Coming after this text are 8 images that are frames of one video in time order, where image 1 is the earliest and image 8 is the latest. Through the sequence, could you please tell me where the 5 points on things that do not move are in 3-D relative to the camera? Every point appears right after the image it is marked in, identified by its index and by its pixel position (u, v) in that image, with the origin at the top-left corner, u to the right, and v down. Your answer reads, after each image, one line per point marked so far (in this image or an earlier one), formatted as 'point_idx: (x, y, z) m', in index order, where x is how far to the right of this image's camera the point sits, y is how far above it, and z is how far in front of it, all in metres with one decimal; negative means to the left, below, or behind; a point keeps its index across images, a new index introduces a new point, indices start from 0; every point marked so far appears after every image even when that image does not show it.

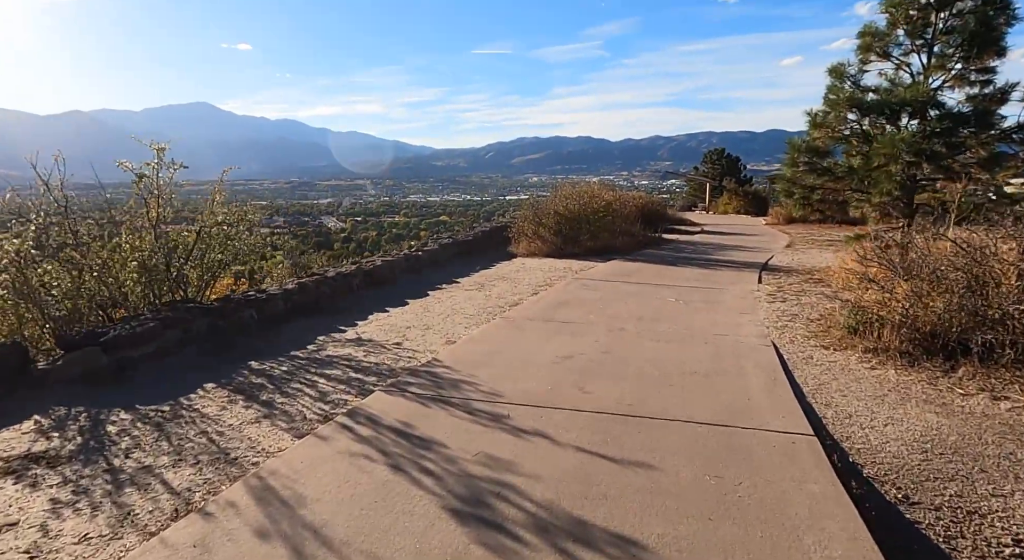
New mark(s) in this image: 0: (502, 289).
0: (-0.1, -0.1, +8.2) m
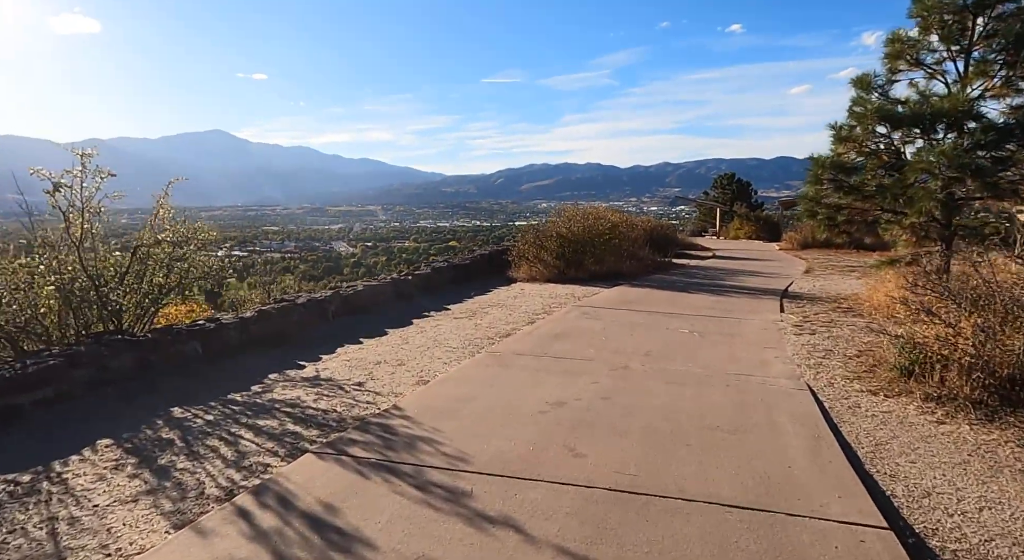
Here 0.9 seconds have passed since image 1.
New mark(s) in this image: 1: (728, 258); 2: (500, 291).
0: (-0.2, -0.4, +7.4) m
1: (+5.2, +0.5, +15.1) m
2: (-0.2, -0.2, +9.7) m
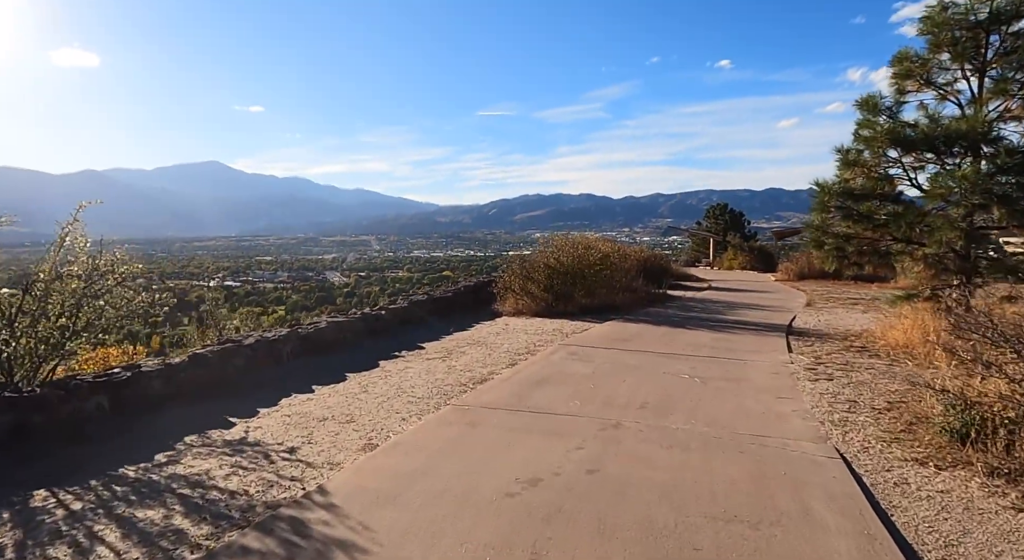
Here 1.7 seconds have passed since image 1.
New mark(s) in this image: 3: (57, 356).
0: (-0.4, -0.8, +6.6) m
1: (+4.9, -0.2, +14.4) m
2: (-0.4, -0.7, +8.9) m
3: (-3.1, -0.5, +4.4) m
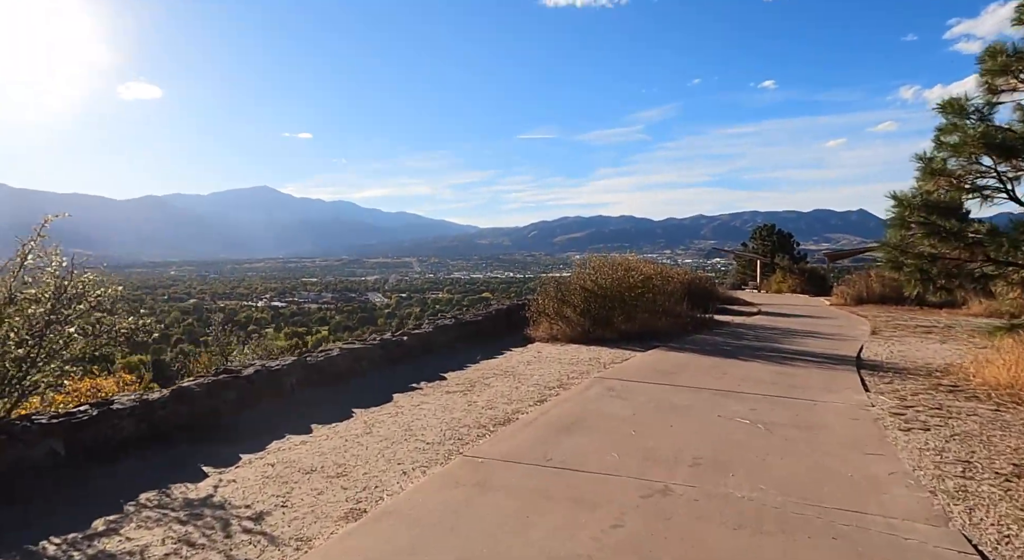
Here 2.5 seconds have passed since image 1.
0: (-0.1, -1.0, +5.9) m
1: (+5.6, -0.7, +13.3) m
2: (0.0, -1.0, +8.2) m
3: (-3.0, -0.7, +3.8) m
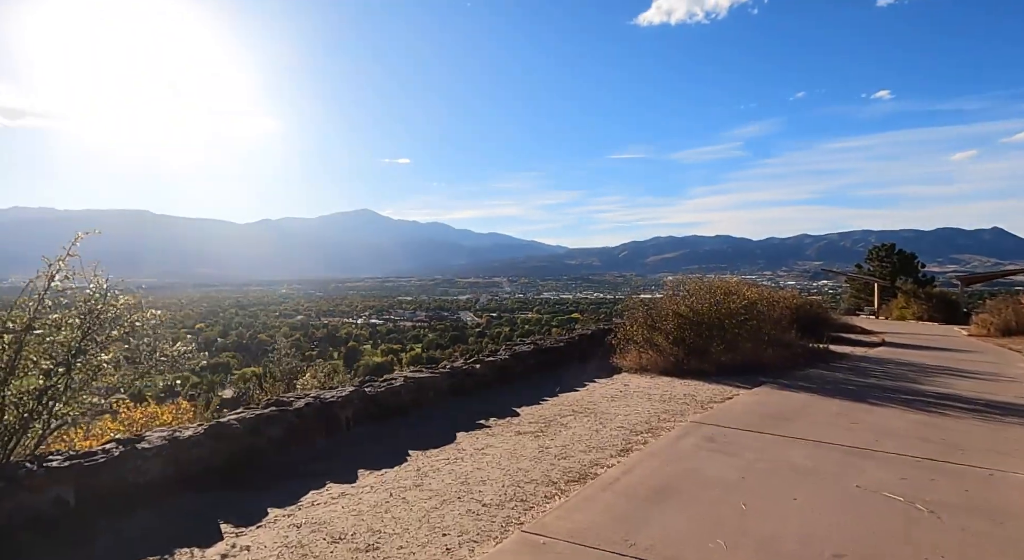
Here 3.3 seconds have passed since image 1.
0: (+0.5, -1.2, +5.1) m
1: (+7.3, -1.2, +11.6) m
2: (+1.0, -1.2, +7.3) m
3: (-2.6, -0.8, +3.5) m
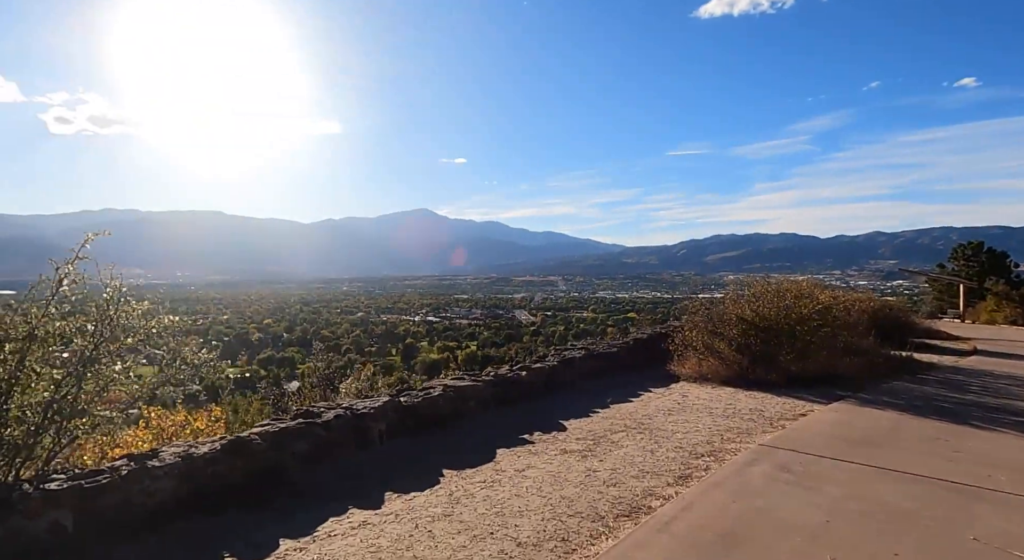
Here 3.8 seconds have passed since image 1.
0: (+0.8, -1.3, +4.6) m
1: (+8.2, -1.2, +10.5) m
2: (+1.5, -1.3, +6.8) m
3: (-2.4, -0.8, +3.2) m
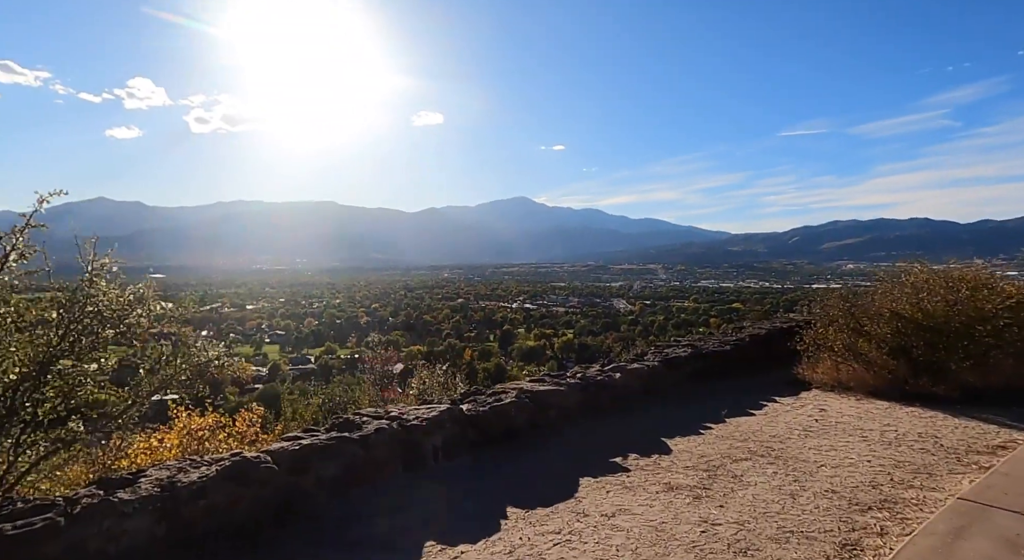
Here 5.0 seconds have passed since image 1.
0: (+1.3, -1.2, +3.4) m
1: (+9.5, -1.1, +8.1) m
2: (+2.3, -1.1, +5.4) m
3: (-2.1, -0.7, +2.5) m
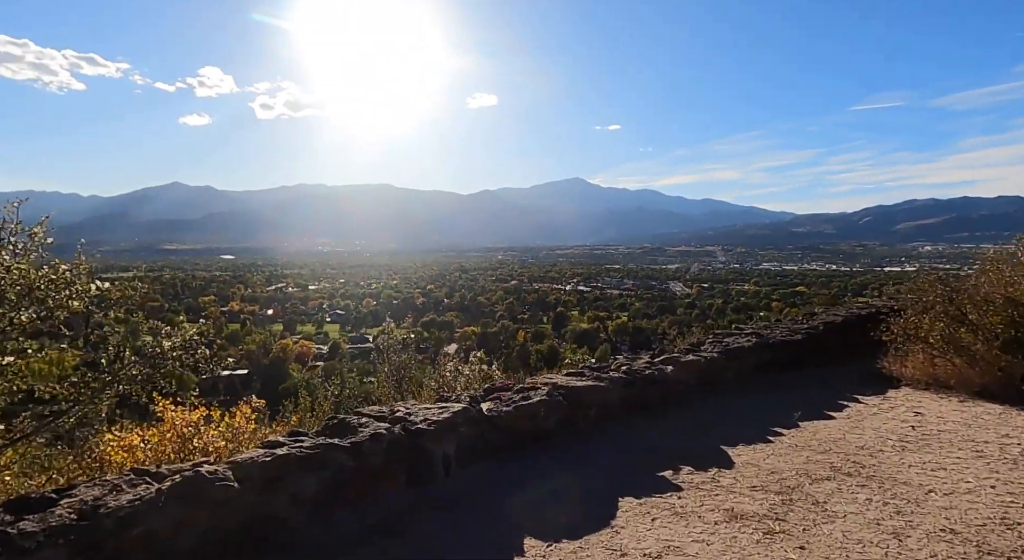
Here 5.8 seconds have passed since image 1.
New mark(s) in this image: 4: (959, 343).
0: (+1.4, -1.1, +2.6) m
1: (+9.9, -0.9, +6.6) m
2: (+2.6, -1.0, +4.6) m
3: (-2.1, -0.6, +2.0) m
4: (+3.7, -0.6, +5.3) m
